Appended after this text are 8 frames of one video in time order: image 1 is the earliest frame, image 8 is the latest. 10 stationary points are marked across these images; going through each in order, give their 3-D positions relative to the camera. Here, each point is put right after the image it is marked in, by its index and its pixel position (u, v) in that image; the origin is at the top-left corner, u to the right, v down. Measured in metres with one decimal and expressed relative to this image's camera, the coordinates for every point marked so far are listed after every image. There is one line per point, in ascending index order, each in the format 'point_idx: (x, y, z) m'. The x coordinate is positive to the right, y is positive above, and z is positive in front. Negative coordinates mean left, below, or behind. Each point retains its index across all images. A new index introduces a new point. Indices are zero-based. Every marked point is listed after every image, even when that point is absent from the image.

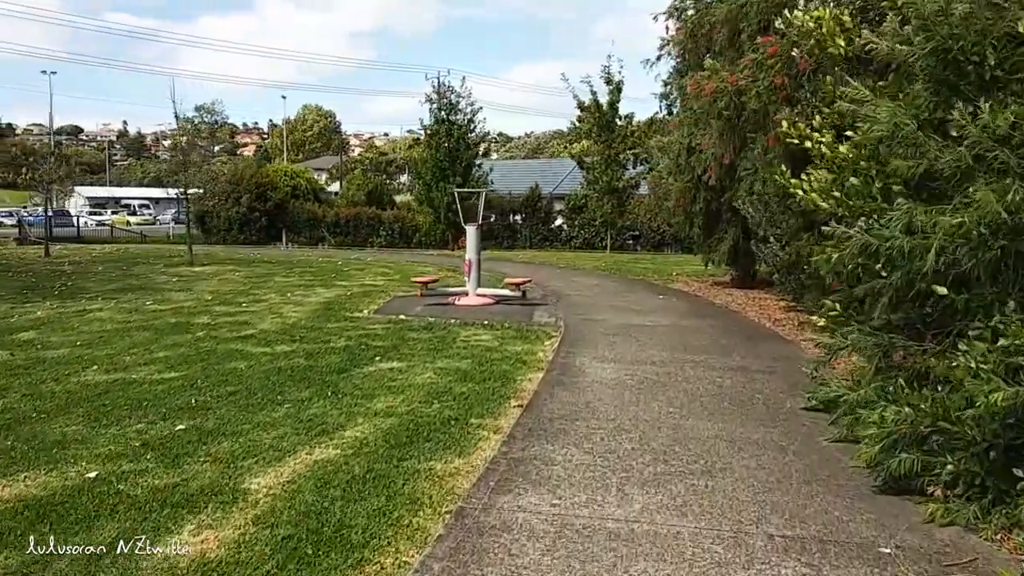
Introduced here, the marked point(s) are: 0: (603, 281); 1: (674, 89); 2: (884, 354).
0: (+1.8, +0.1, +16.7) m
1: (+3.3, +4.0, +17.2) m
2: (+2.4, -0.4, +5.5) m
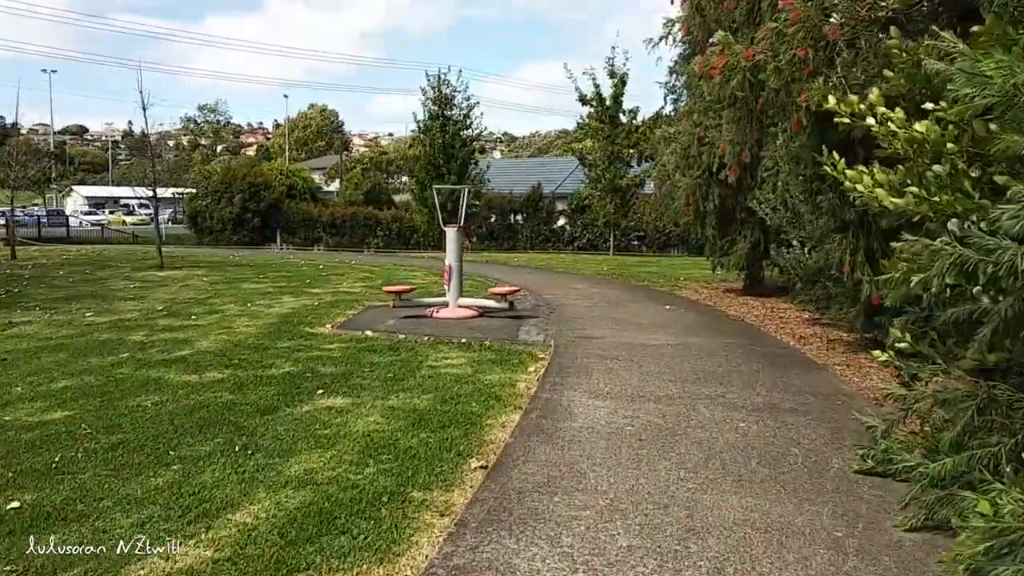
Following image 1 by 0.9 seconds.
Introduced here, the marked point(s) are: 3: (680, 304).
0: (+1.6, 0.0, +15.1) m
1: (+3.1, +3.9, +15.7) m
2: (+2.2, -0.6, +3.9) m
3: (+2.6, -0.3, +13.2) m
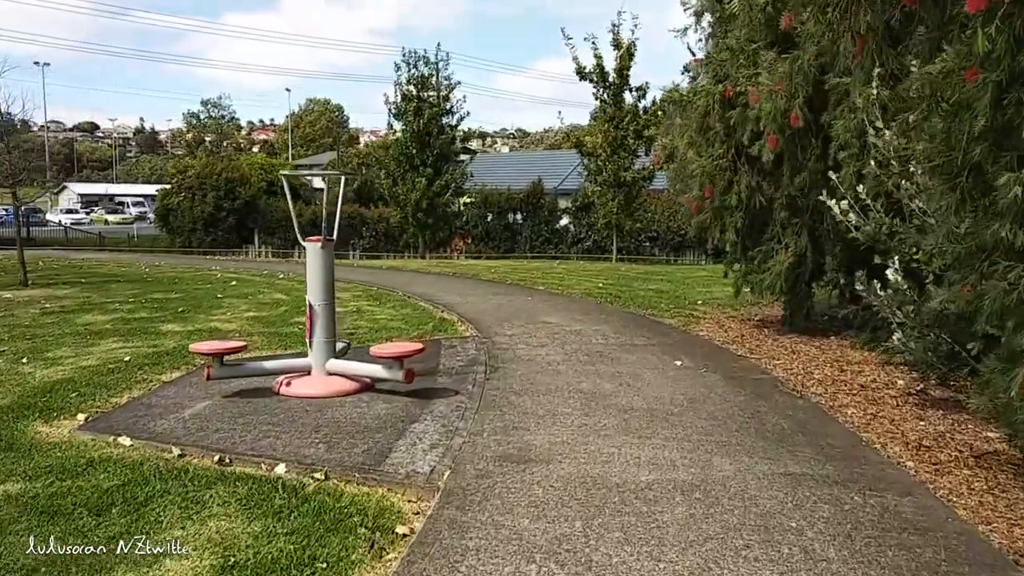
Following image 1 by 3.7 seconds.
0: (+0.9, -0.4, +10.6) m
1: (+2.4, +3.4, +11.1) m
2: (+1.3, -1.0, -0.6) m
3: (+1.8, -0.7, +8.6) m
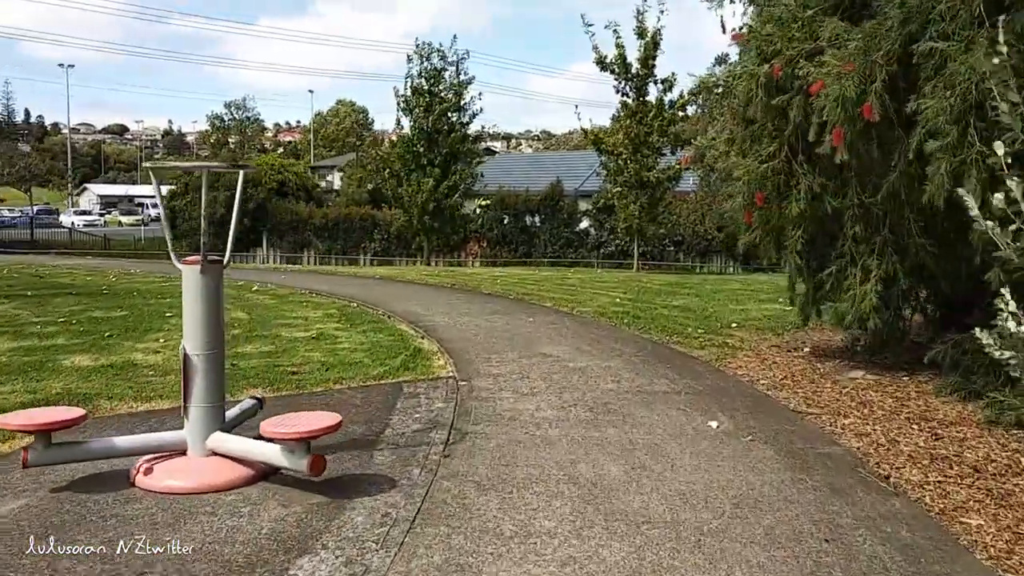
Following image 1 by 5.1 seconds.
0: (+0.8, -0.7, +8.4) m
1: (+2.4, +3.2, +8.9) m
2: (+0.9, -1.3, -2.8) m
3: (+1.7, -0.9, +6.4) m
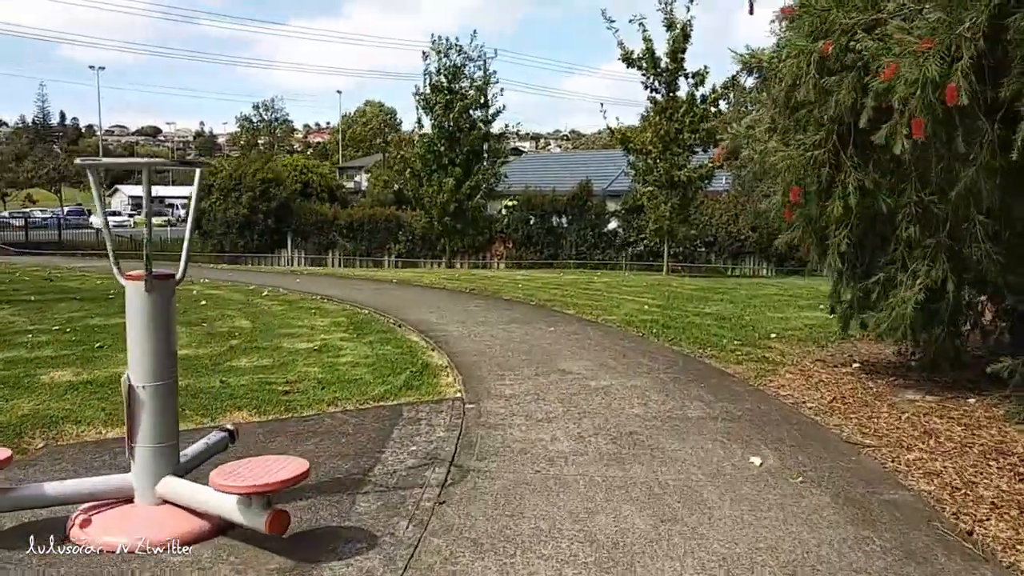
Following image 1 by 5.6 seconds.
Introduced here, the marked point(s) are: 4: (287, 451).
0: (+0.9, -0.8, +7.6) m
1: (+2.5, +3.1, +8.0) m
2: (+0.6, -1.4, -3.6) m
3: (+1.7, -1.0, +5.6) m
4: (-1.4, -1.0, +5.3) m
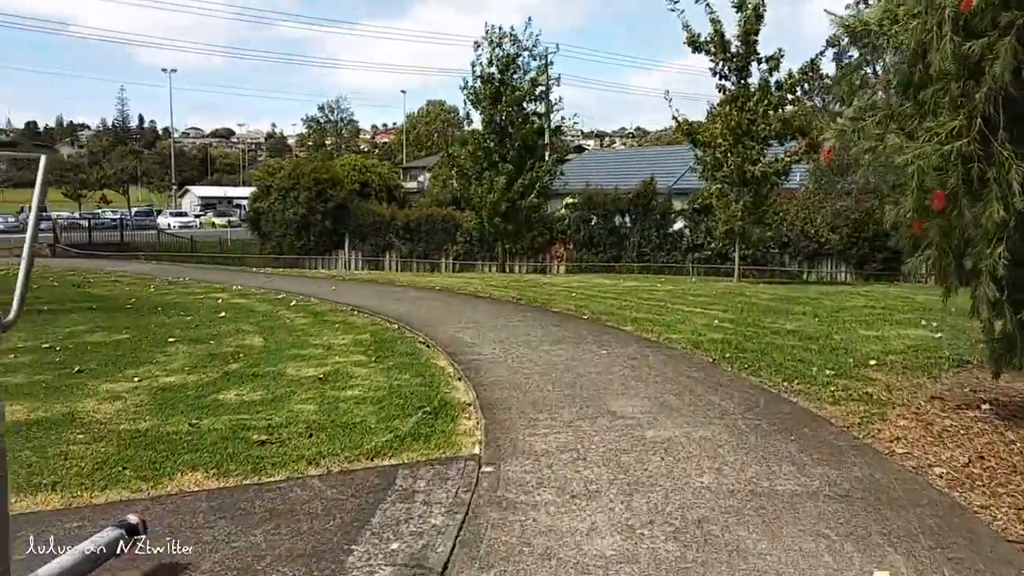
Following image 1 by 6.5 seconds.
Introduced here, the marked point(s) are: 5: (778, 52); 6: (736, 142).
0: (+1.2, -1.0, +6.0) m
1: (+2.8, +2.9, +6.3) m
2: (0.0, -1.5, -5.1) m
3: (+1.8, -1.2, +3.9) m
4: (-1.3, -1.2, +3.9) m
5: (+5.9, +5.2, +18.9) m
6: (+5.0, +3.2, +19.1) m
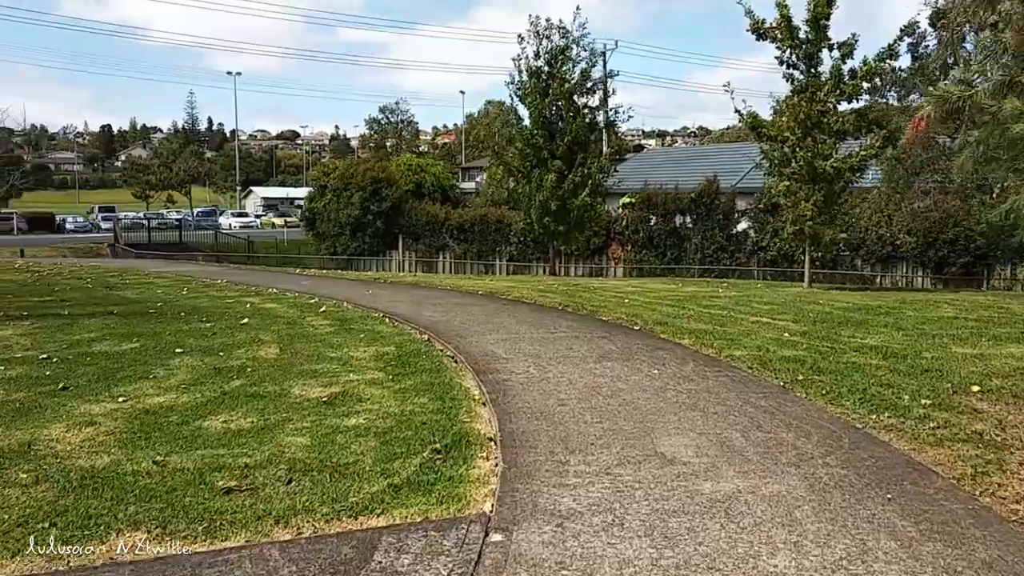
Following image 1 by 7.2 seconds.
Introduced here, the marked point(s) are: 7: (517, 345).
0: (+1.3, -1.1, +4.8) m
1: (+3.0, +2.8, +5.0) m
2: (-0.6, -1.6, -6.2) m
3: (+1.8, -1.3, +2.7) m
4: (-1.3, -1.3, +2.9) m
5: (+6.9, +5.1, +17.3) m
6: (+6.0, +3.1, +17.6) m
7: (+0.1, -0.6, +9.1) m
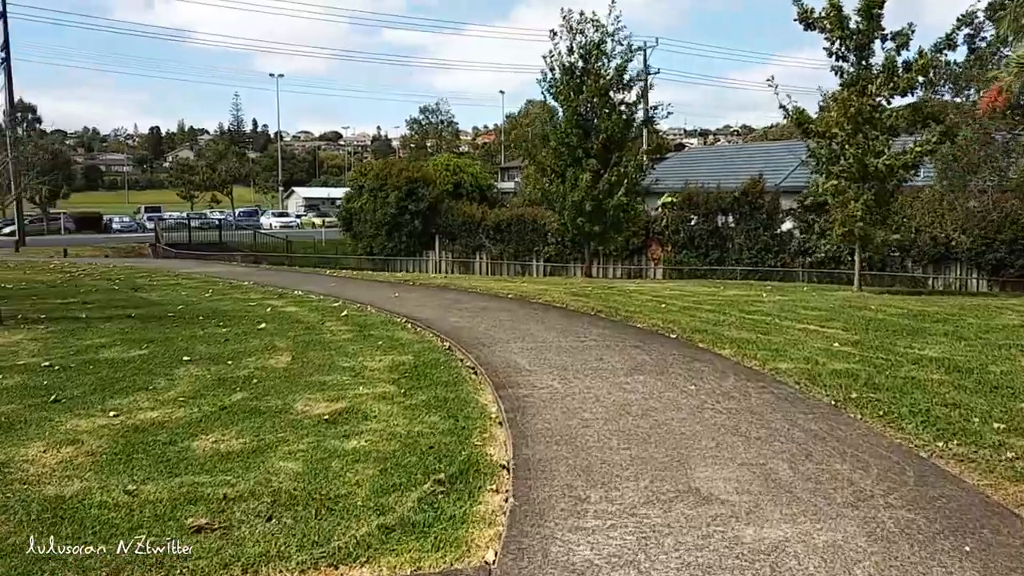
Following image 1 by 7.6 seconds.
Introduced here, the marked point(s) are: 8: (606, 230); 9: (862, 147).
0: (+1.4, -1.1, +4.1) m
1: (+3.1, +2.7, +4.2) m
2: (-1.1, -1.7, -6.8) m
3: (+1.8, -1.4, +2.0) m
4: (-1.4, -1.3, +2.4) m
5: (+7.6, +5.0, +16.4) m
6: (+6.7, +3.0, +16.7) m
7: (+0.3, -0.7, +8.5) m
8: (+2.2, +1.4, +19.9) m
9: (+6.8, +2.7, +16.7) m
